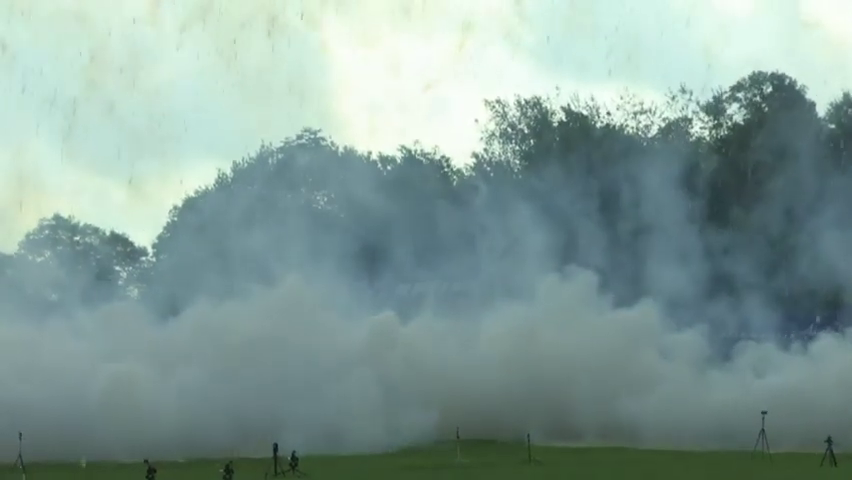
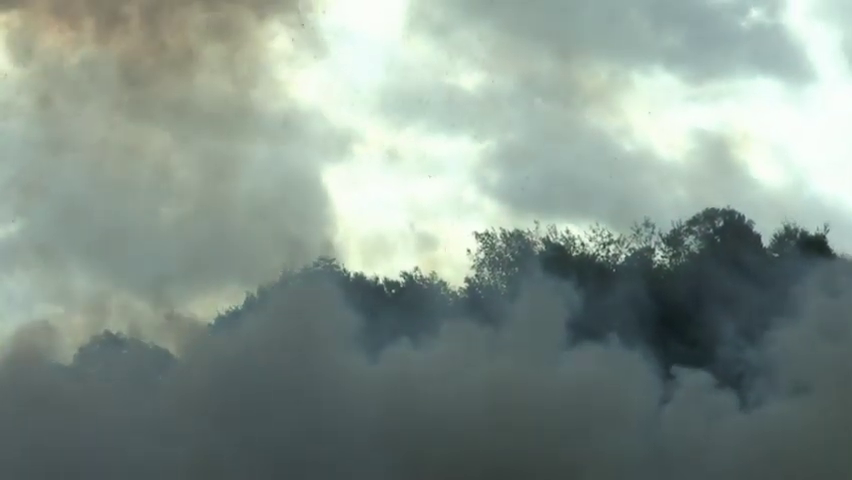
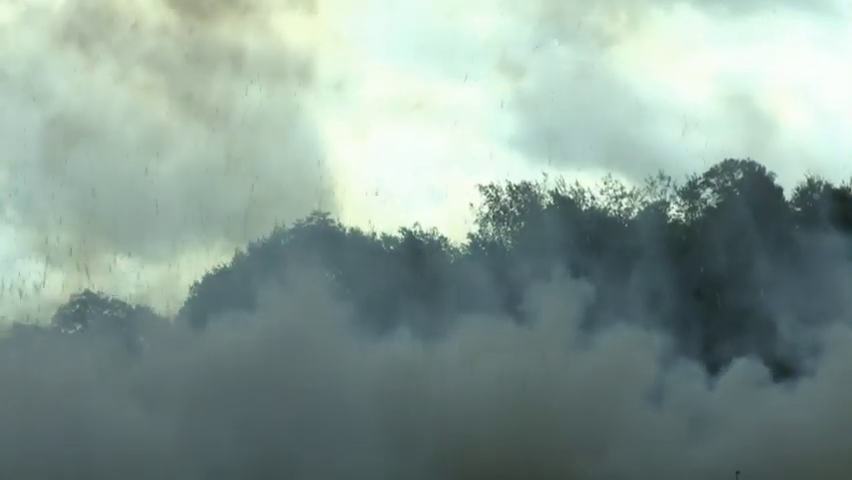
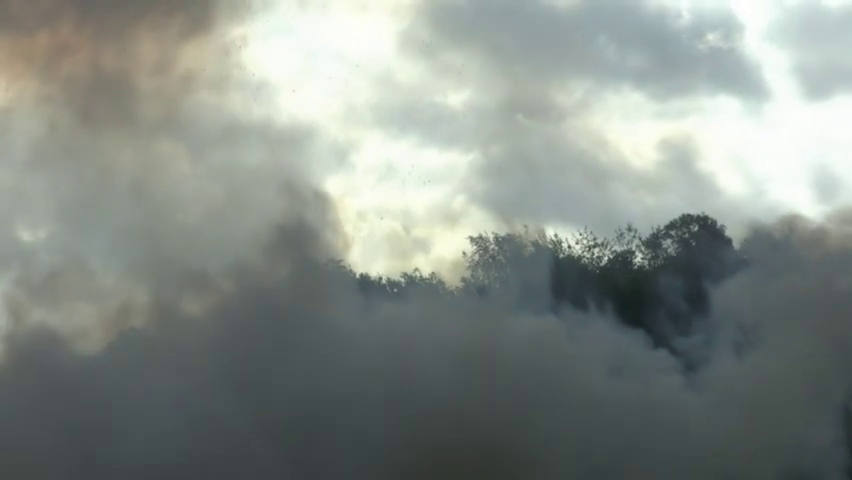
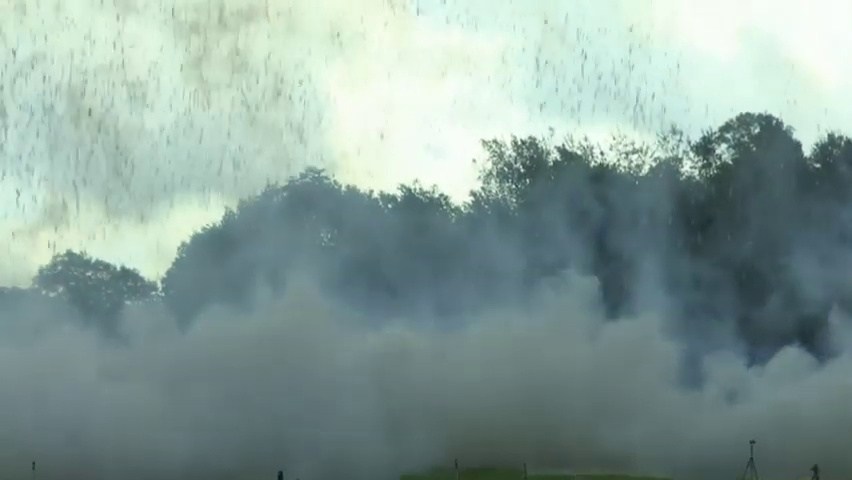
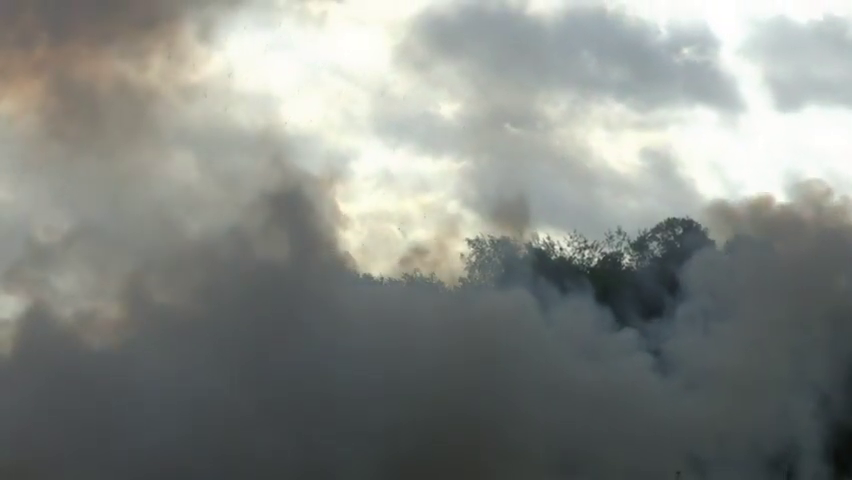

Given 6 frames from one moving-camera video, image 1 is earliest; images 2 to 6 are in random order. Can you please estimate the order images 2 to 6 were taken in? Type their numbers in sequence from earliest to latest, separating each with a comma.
5, 3, 2, 4, 6
